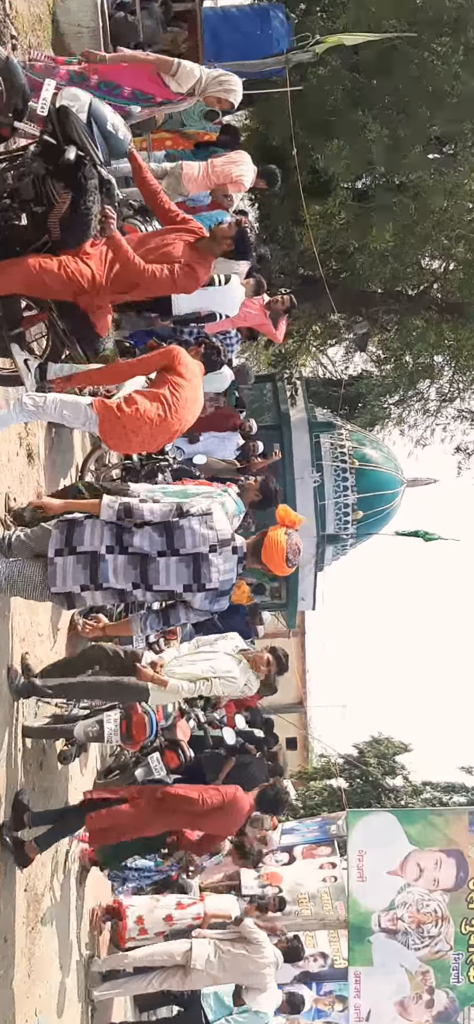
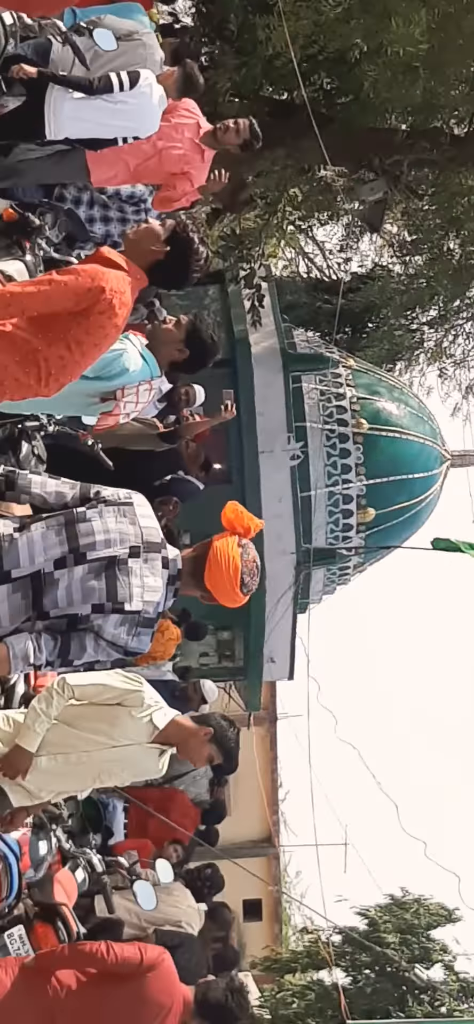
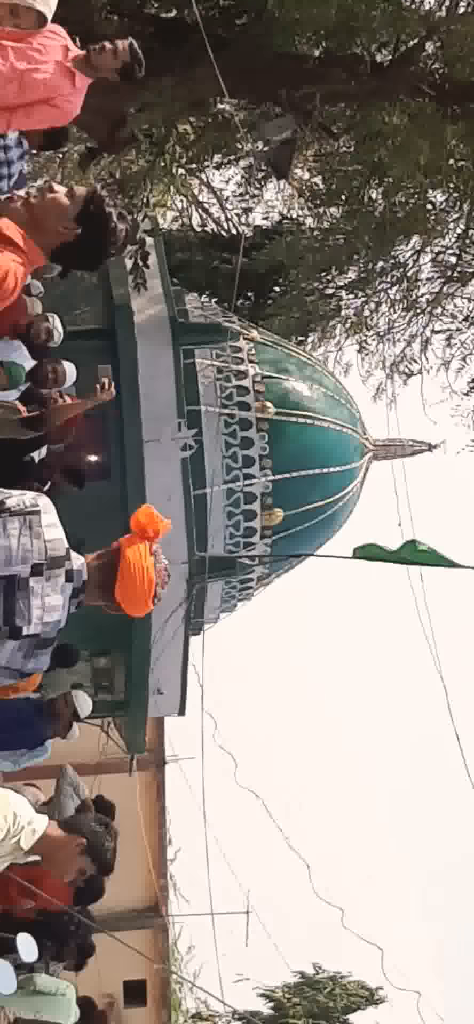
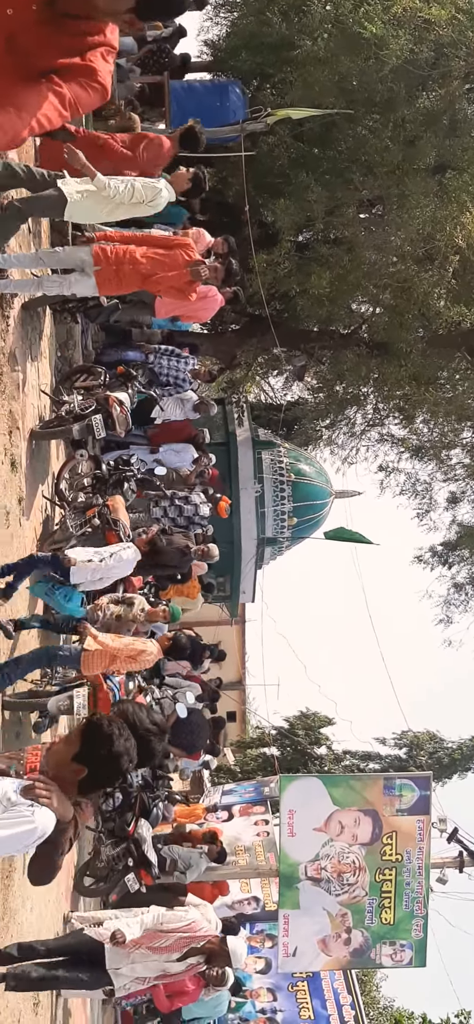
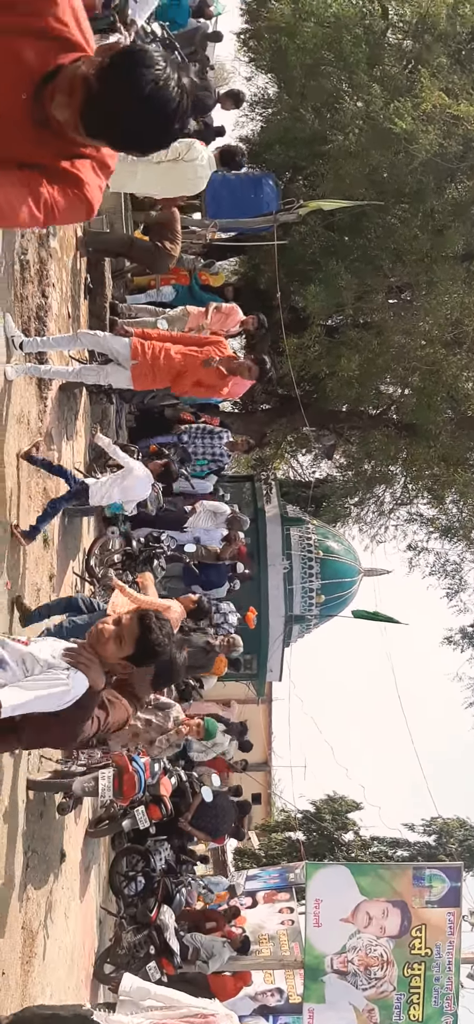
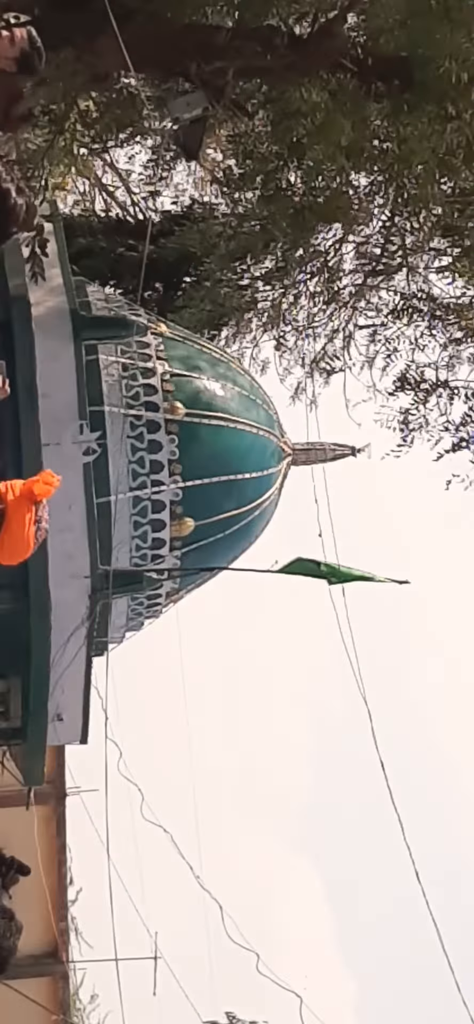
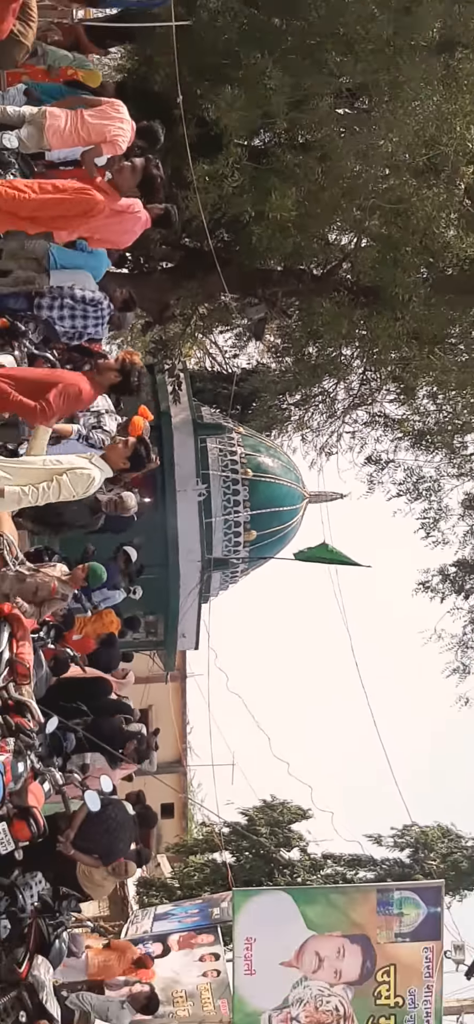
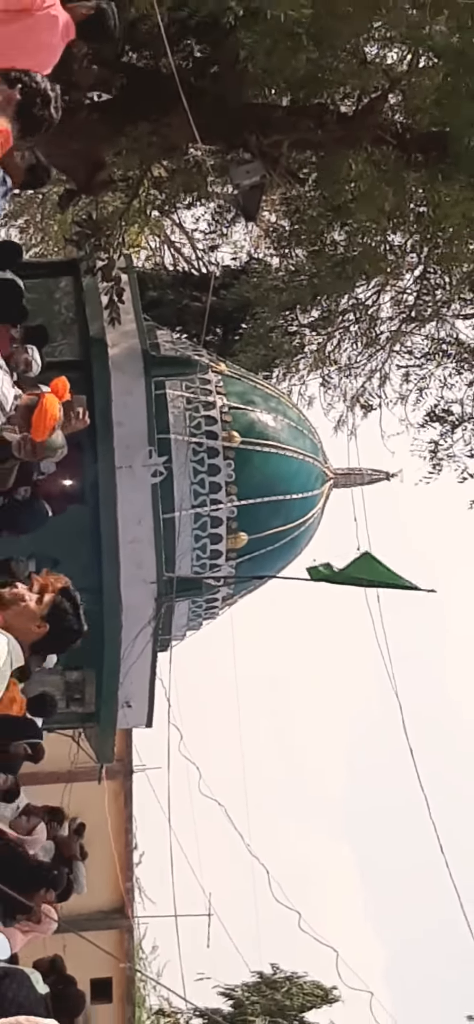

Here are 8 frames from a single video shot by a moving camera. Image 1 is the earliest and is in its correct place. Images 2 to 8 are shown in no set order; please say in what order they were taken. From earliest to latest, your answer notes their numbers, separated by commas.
2, 3, 6, 8, 7, 4, 5
